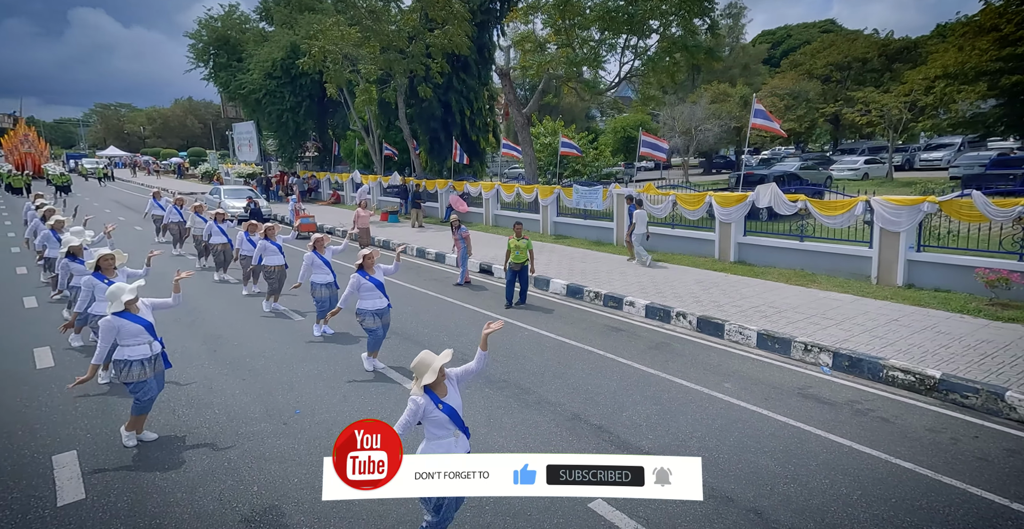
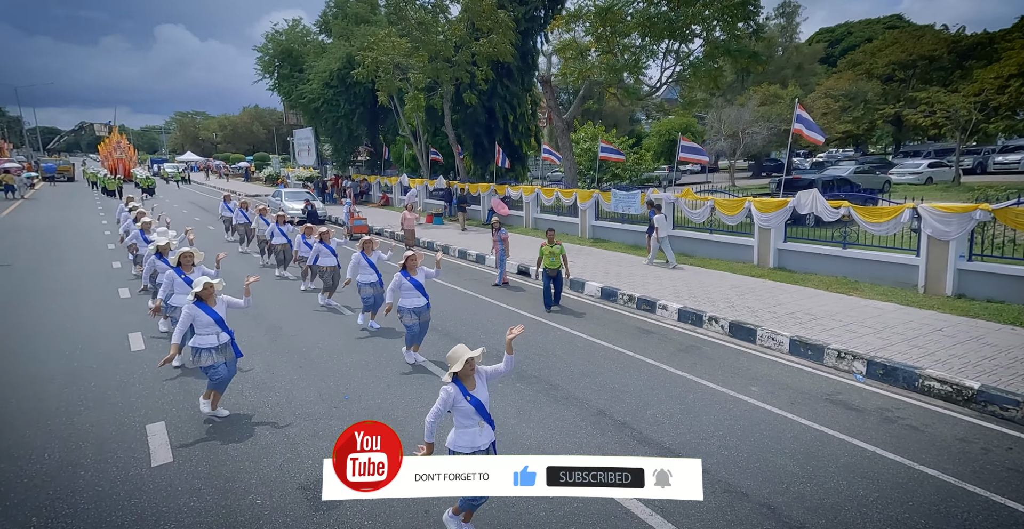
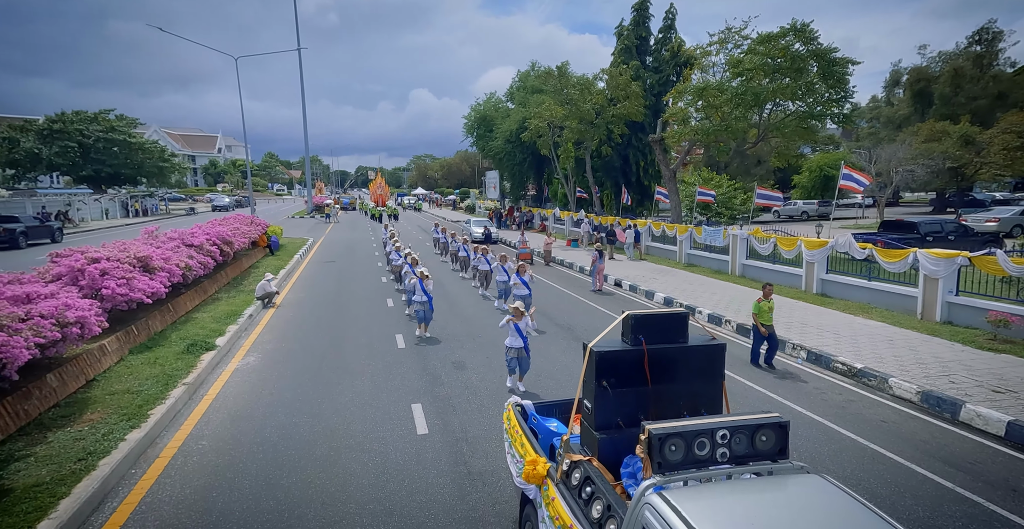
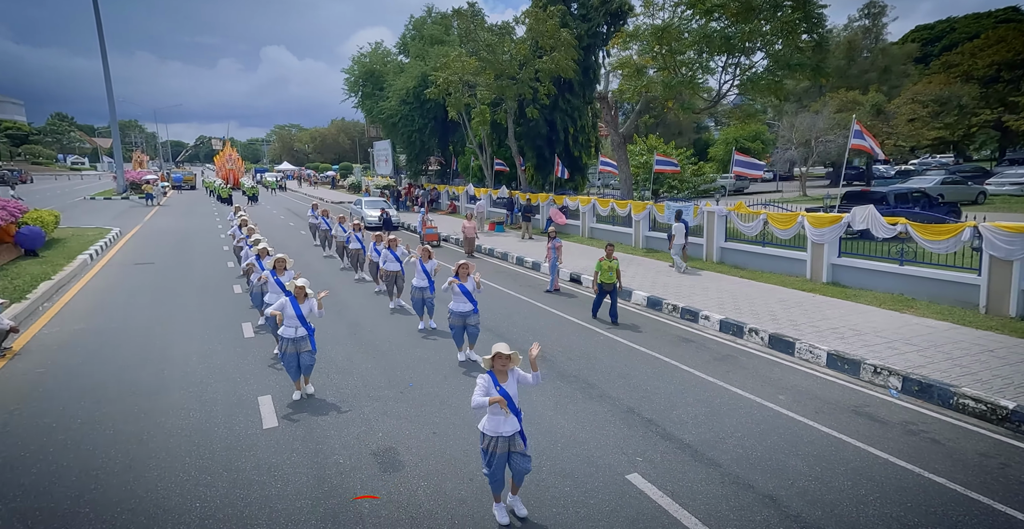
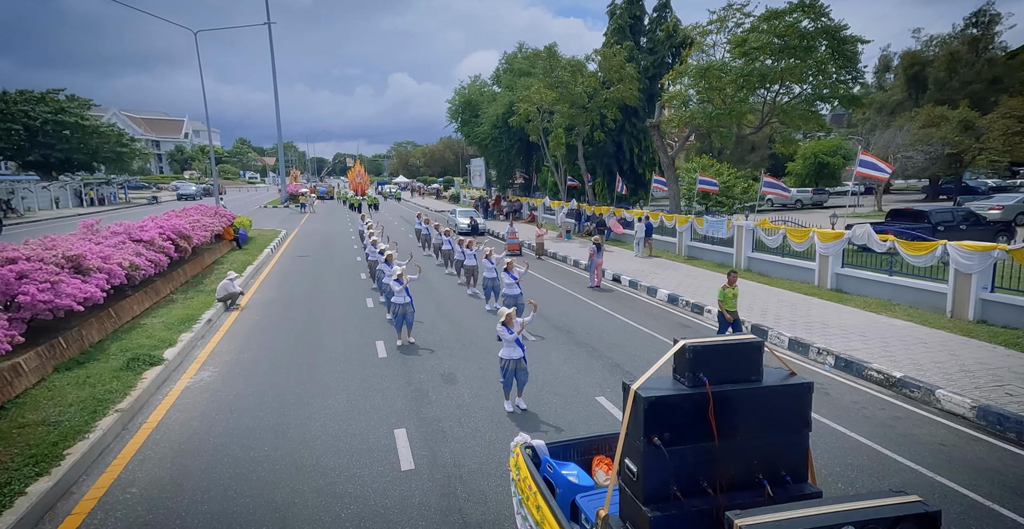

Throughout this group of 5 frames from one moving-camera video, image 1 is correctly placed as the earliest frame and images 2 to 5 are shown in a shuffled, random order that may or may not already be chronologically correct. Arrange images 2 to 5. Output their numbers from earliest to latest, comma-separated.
2, 4, 5, 3
